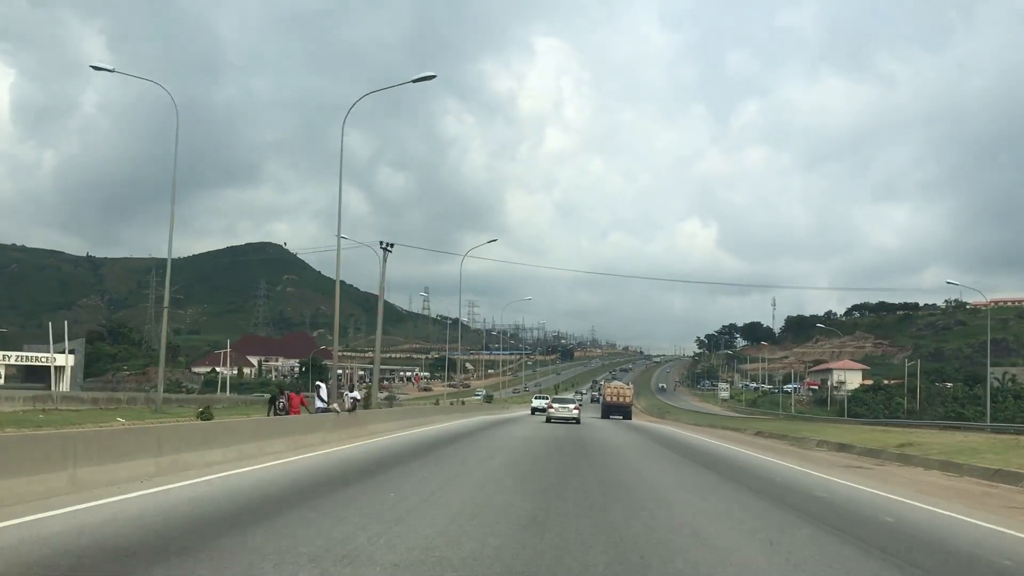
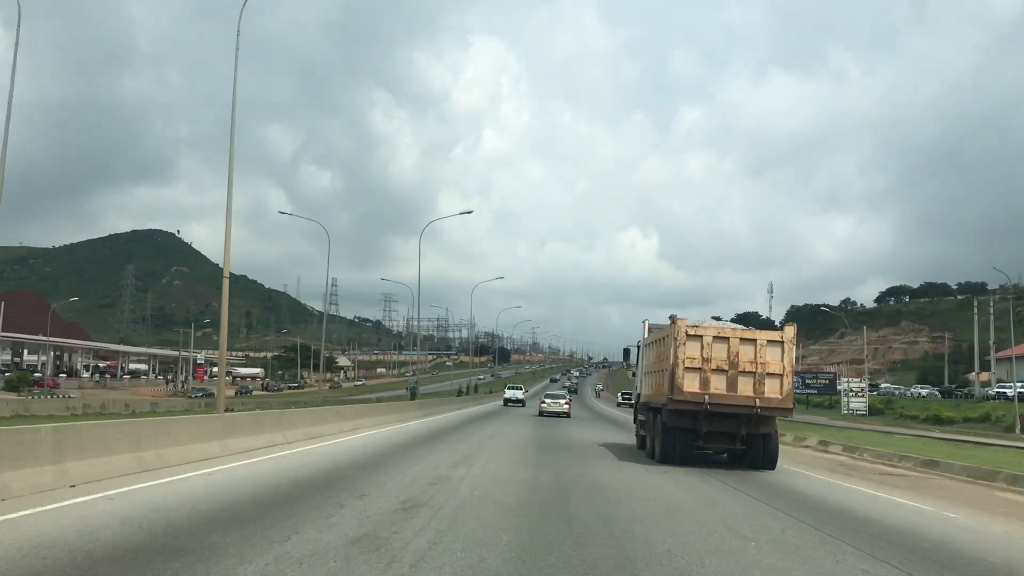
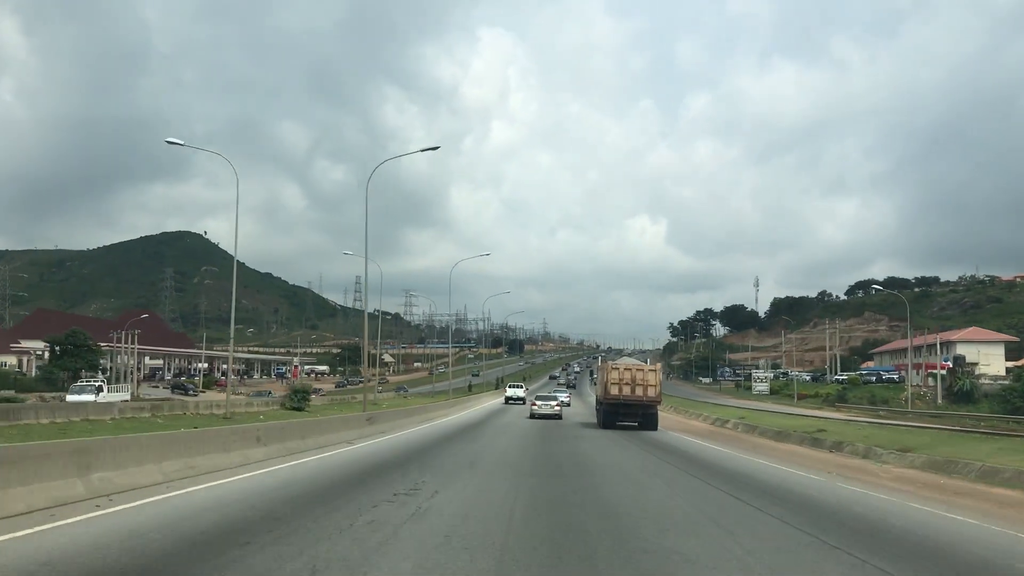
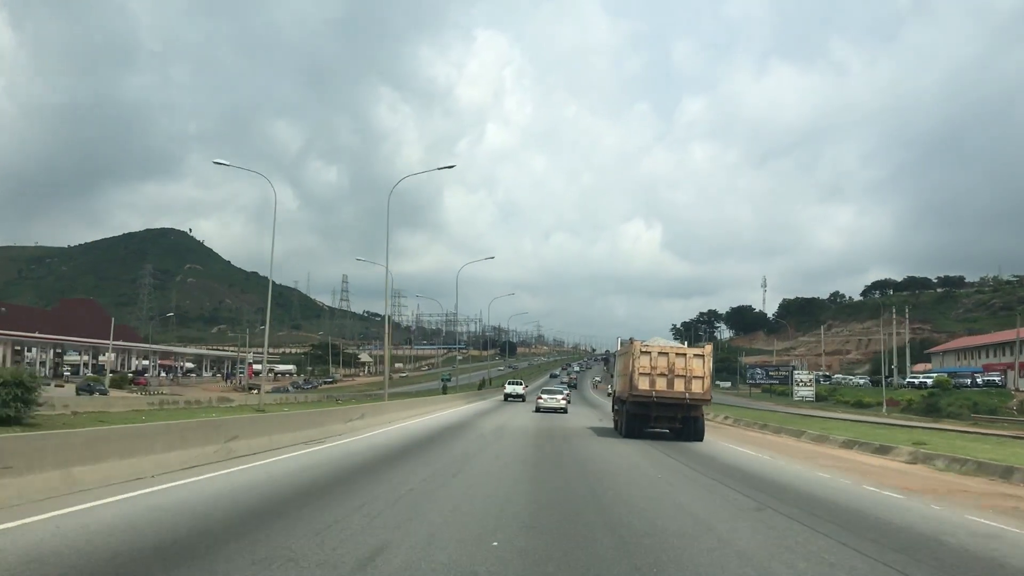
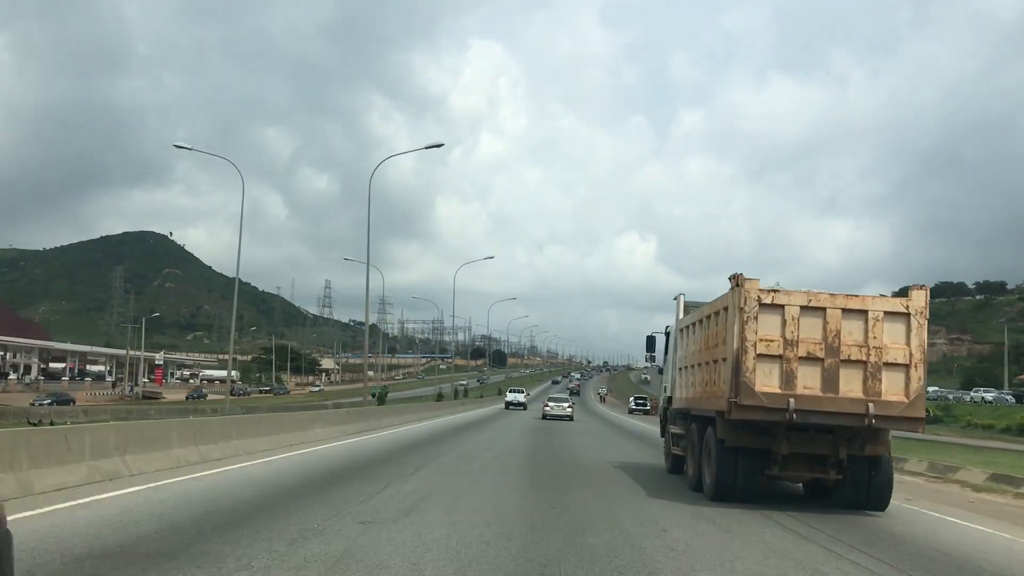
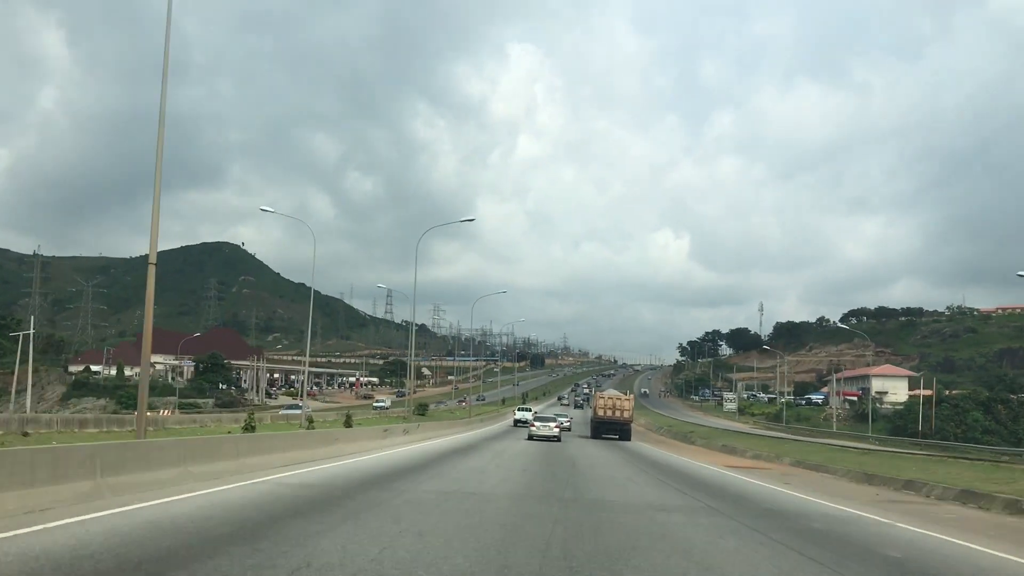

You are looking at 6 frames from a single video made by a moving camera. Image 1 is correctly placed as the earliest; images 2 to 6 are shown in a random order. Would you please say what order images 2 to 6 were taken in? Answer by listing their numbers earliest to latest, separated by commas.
6, 3, 4, 2, 5
